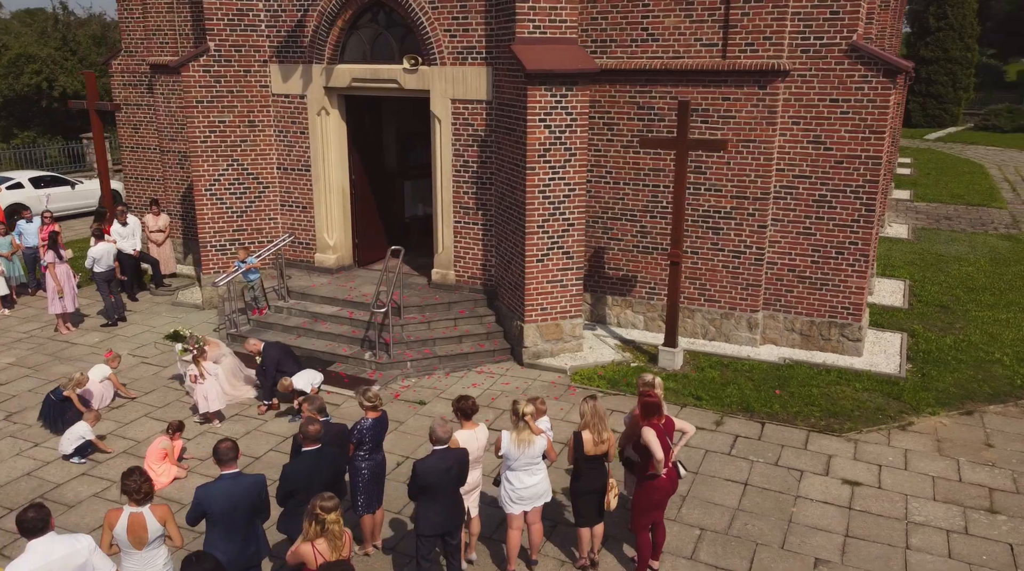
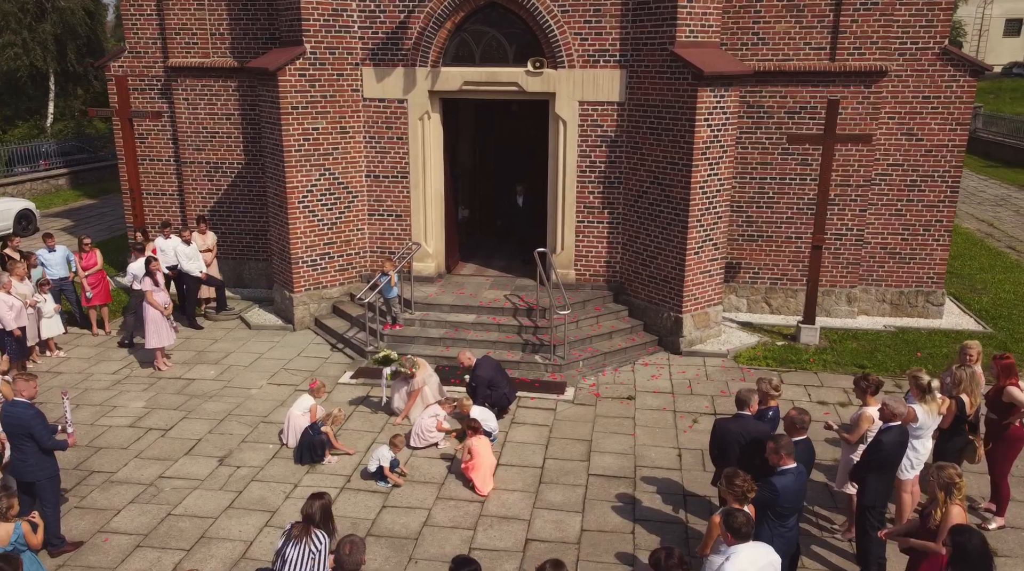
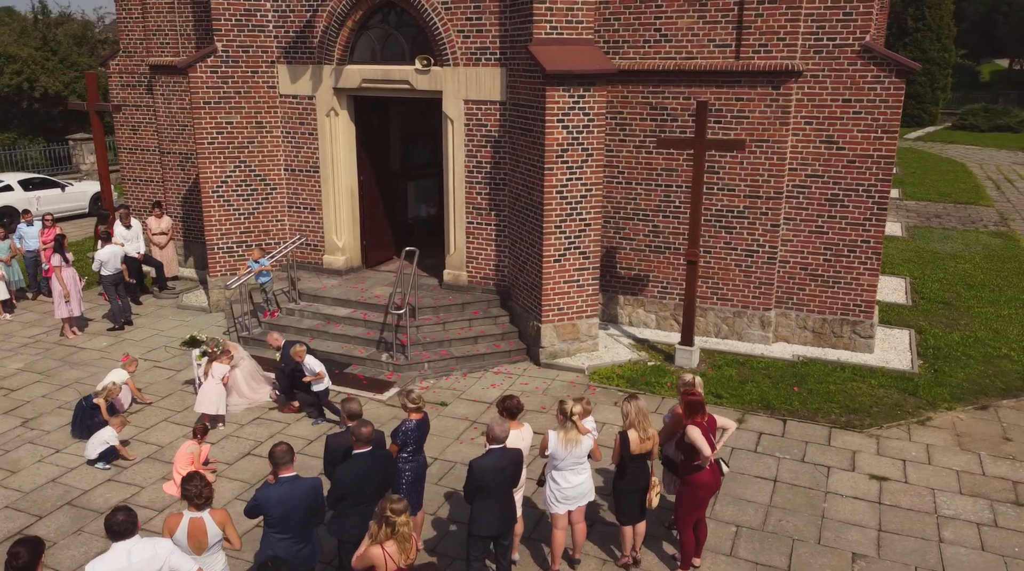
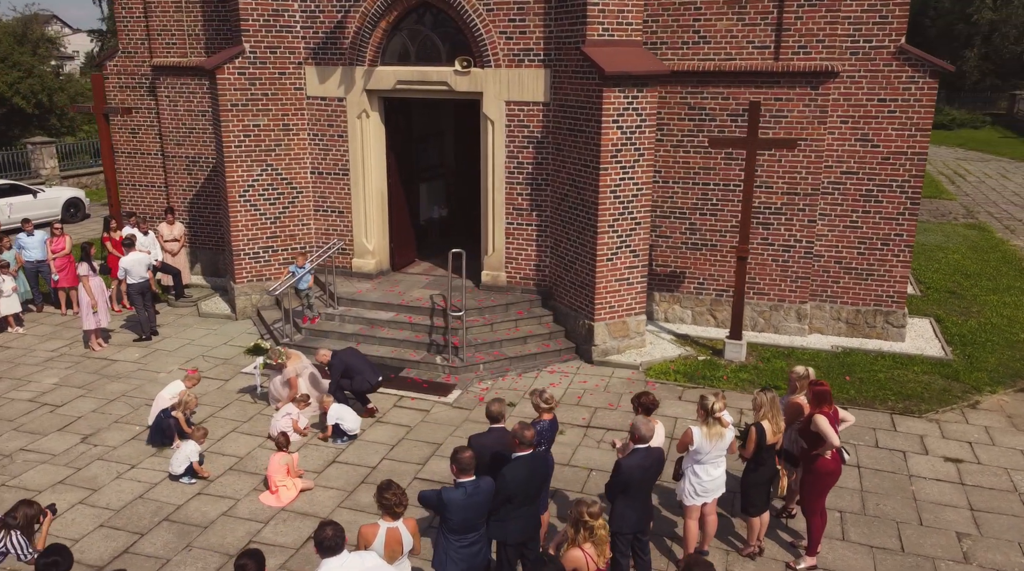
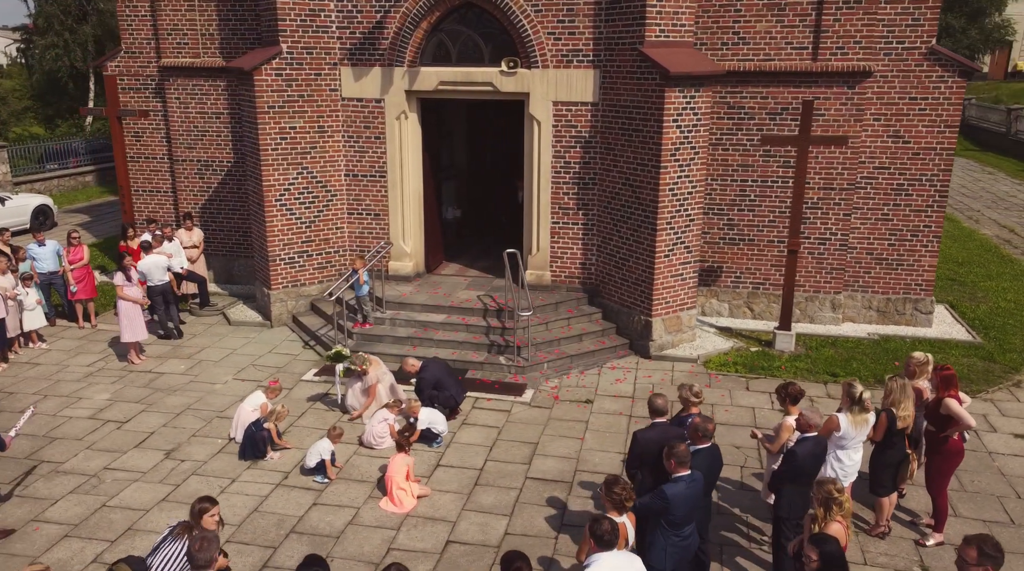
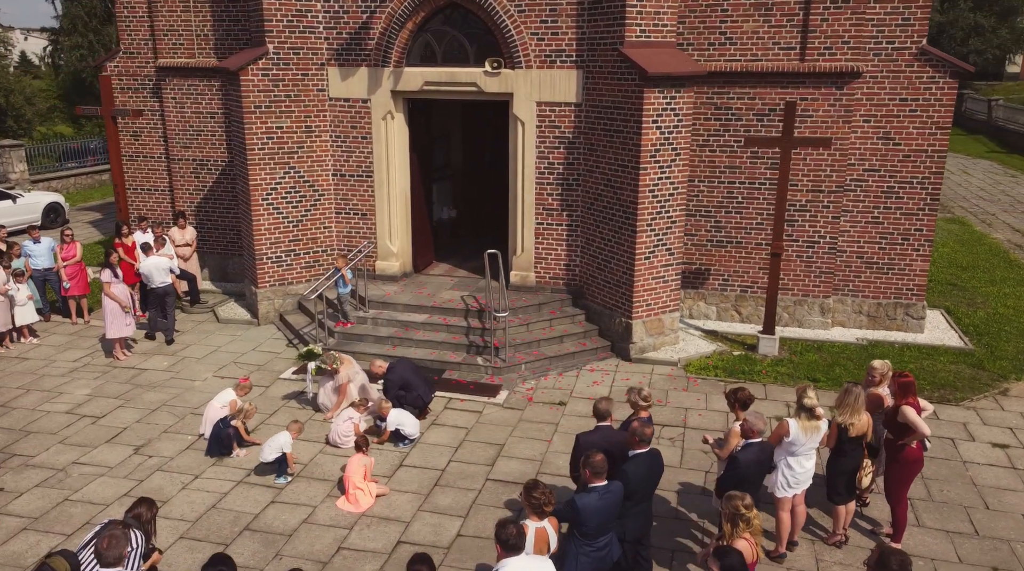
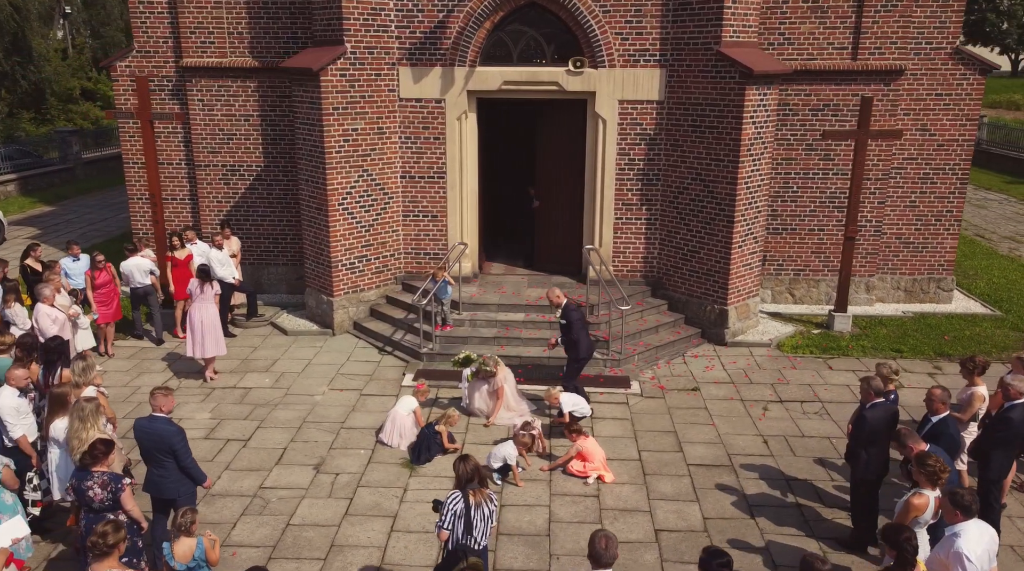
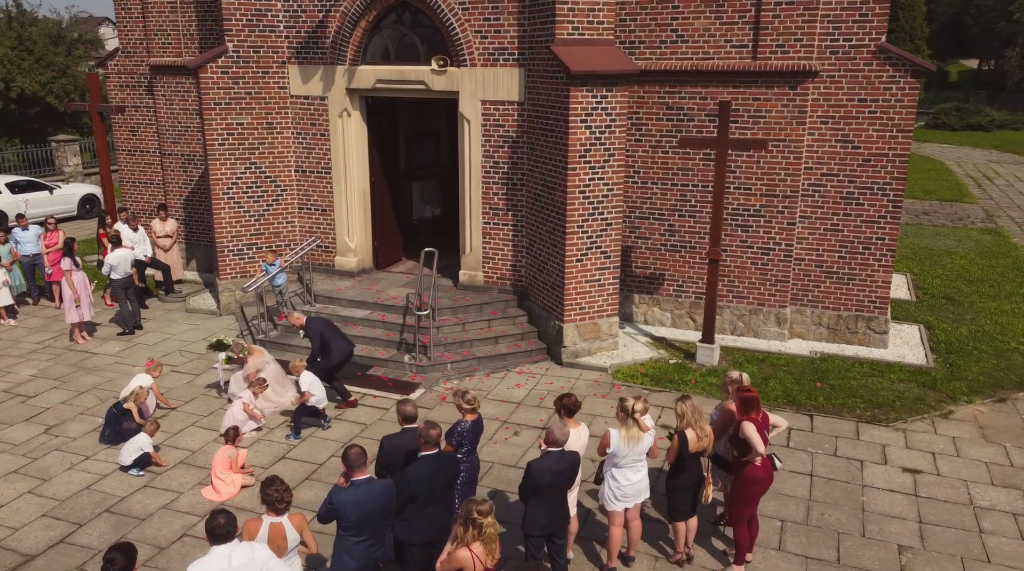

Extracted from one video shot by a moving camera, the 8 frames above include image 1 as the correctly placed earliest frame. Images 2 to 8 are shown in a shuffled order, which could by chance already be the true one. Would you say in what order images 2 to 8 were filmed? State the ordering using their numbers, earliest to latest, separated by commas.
3, 8, 4, 6, 5, 2, 7
